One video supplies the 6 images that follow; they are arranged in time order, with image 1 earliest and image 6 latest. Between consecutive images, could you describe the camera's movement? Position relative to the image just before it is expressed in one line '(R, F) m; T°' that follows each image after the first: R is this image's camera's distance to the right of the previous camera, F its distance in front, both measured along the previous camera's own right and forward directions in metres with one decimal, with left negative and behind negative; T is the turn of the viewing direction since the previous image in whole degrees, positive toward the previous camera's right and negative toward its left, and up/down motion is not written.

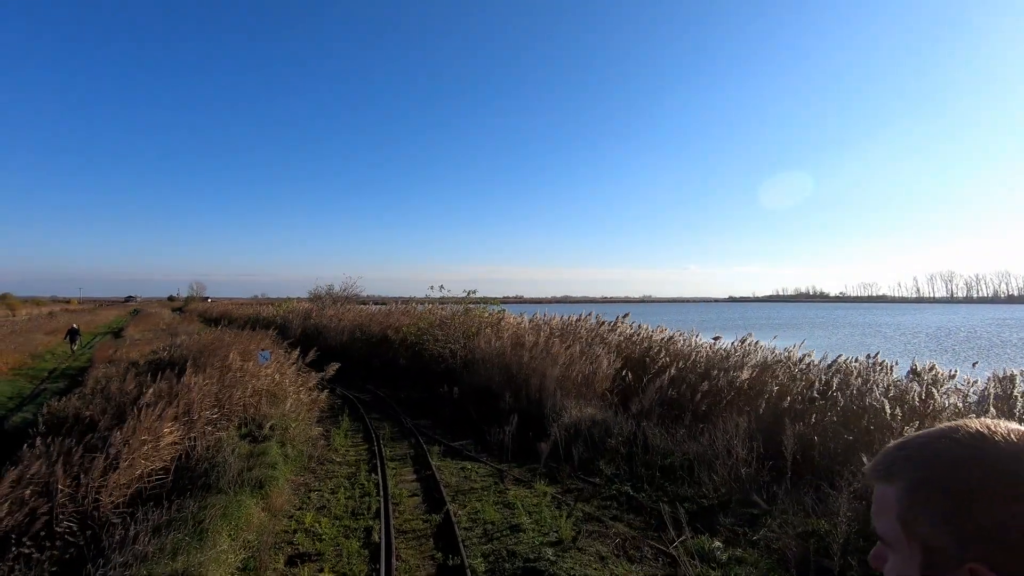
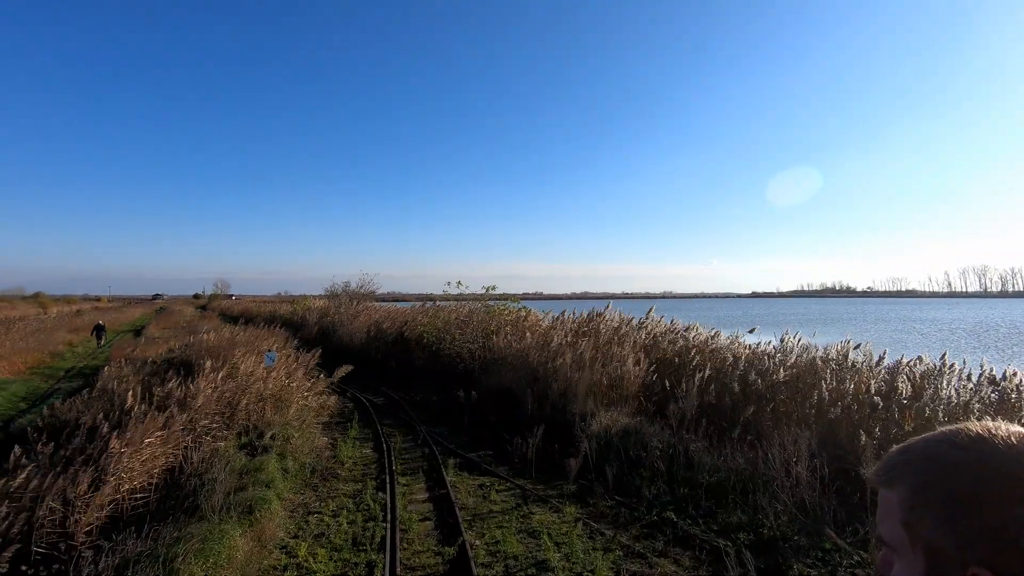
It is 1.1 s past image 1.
(-0.1, +0.9) m; -2°
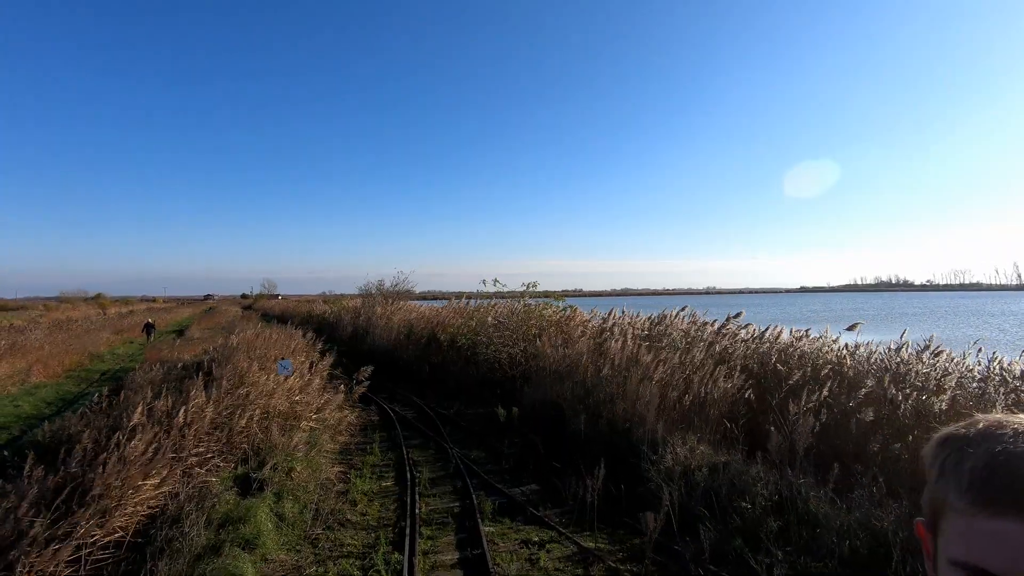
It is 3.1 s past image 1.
(-0.2, +1.7) m; -4°
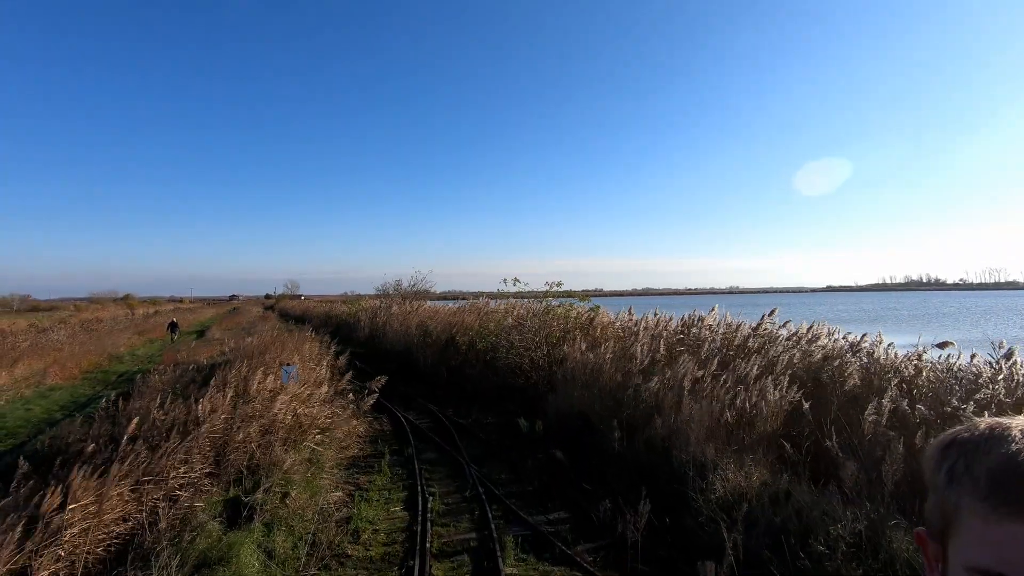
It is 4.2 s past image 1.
(-0.1, +0.9) m; -2°
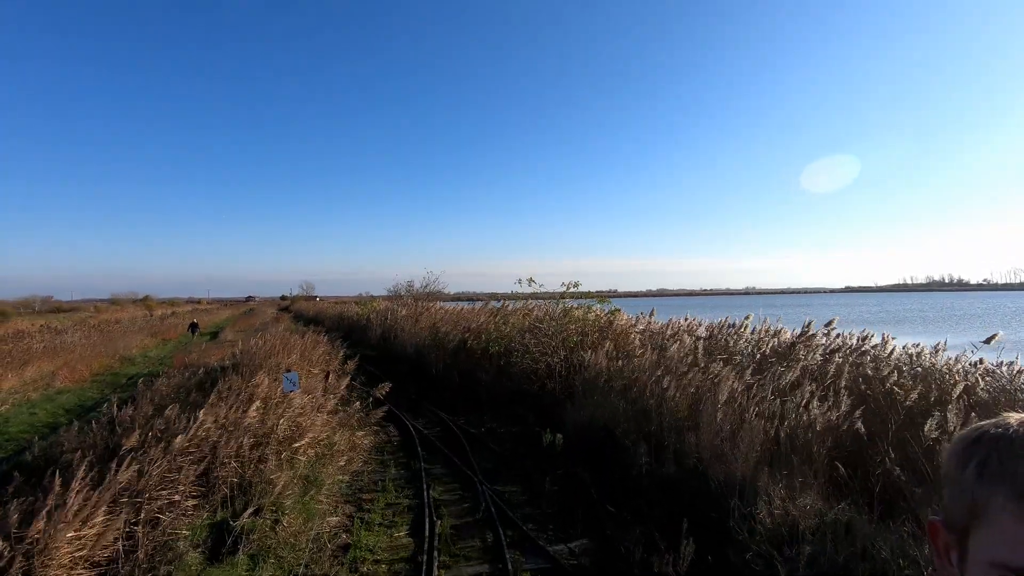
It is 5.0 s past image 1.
(0.0, +0.7) m; -2°
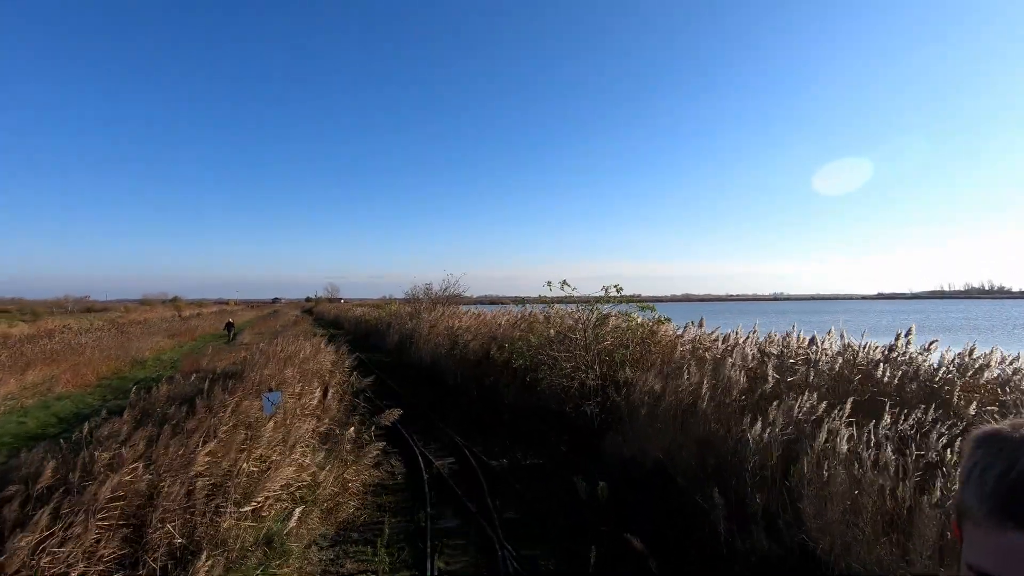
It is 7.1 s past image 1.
(-0.1, +1.6) m; -3°
